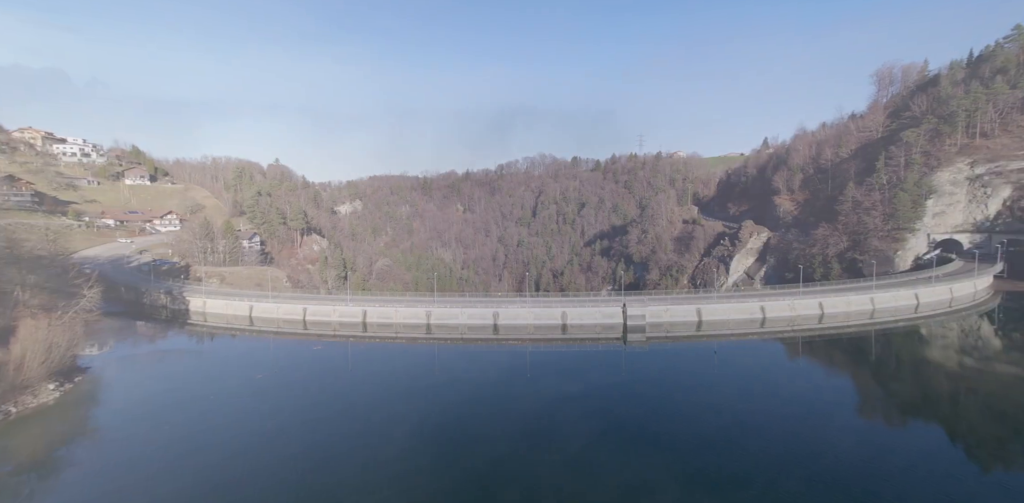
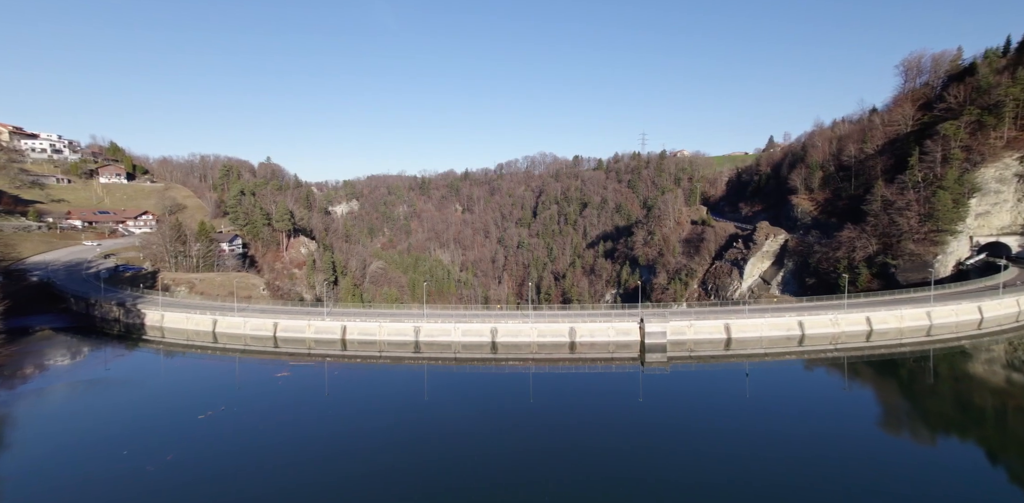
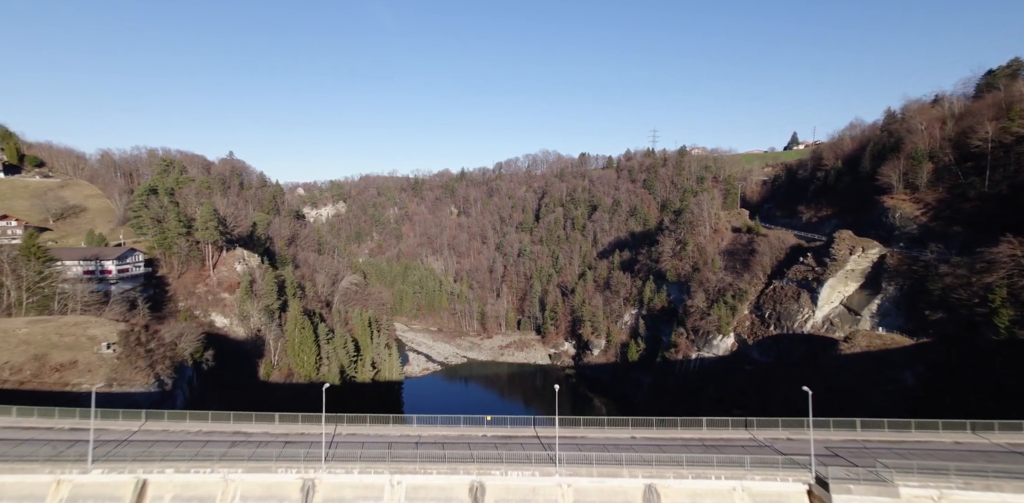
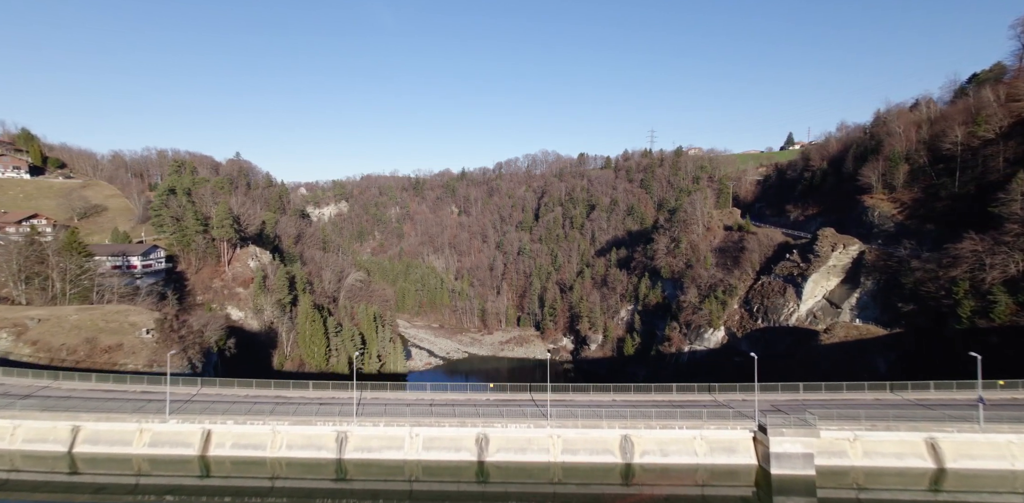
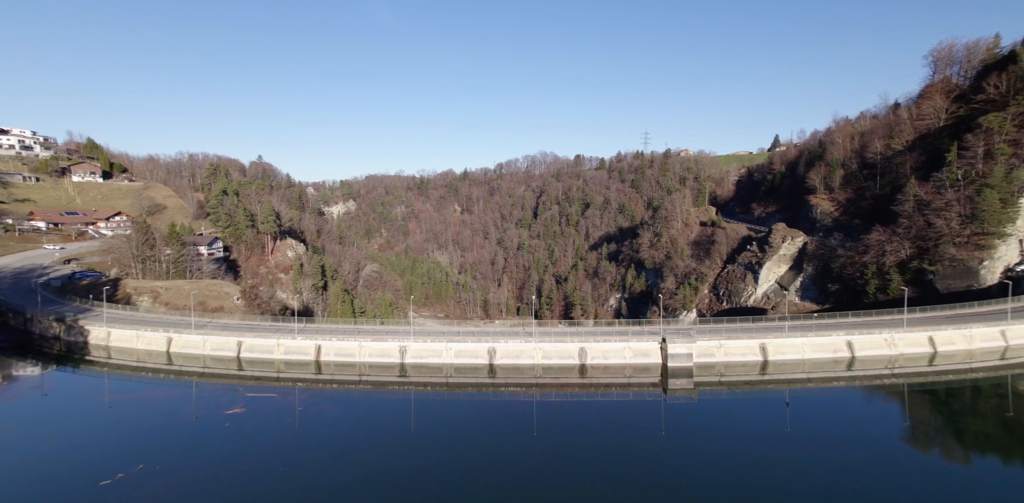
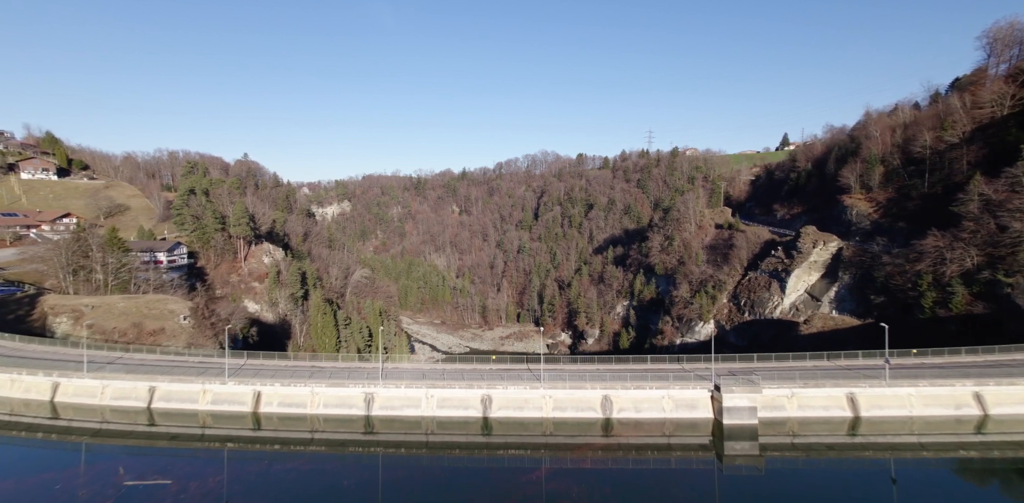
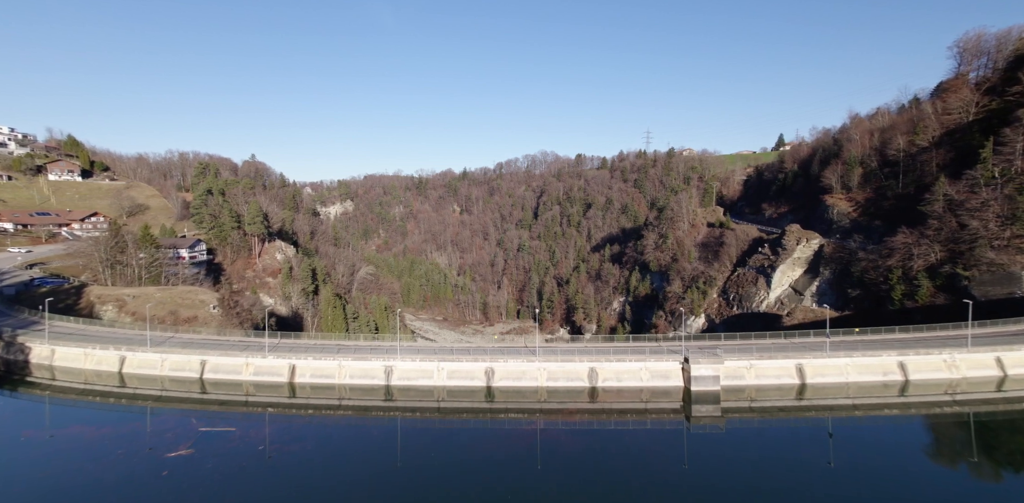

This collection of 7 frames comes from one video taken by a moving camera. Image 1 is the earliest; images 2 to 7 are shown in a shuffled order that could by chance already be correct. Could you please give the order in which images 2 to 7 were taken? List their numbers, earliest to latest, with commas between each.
2, 5, 7, 6, 4, 3
